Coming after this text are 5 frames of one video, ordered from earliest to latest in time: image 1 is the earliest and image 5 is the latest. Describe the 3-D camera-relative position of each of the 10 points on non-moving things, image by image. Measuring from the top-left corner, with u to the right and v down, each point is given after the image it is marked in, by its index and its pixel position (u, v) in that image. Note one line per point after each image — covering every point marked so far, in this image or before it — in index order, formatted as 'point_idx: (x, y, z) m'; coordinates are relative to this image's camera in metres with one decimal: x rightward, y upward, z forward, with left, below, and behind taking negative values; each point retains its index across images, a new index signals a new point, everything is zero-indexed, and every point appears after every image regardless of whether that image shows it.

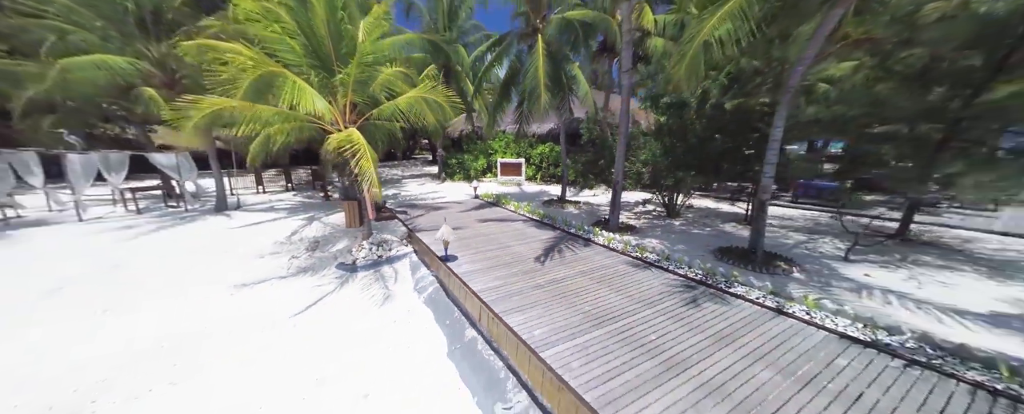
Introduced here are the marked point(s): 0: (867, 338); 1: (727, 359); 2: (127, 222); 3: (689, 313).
0: (+3.3, -1.2, +2.8) m
1: (+1.9, -1.3, +2.6) m
2: (-8.4, -0.4, +6.5) m
3: (+2.0, -1.1, +3.3) m
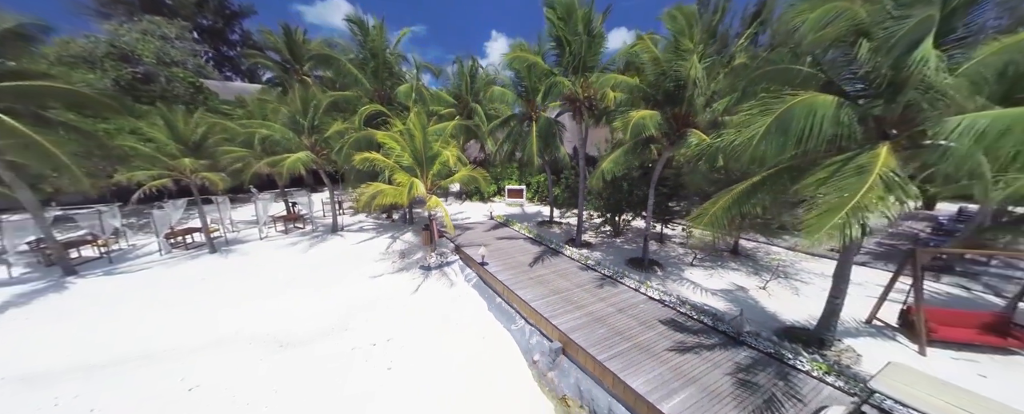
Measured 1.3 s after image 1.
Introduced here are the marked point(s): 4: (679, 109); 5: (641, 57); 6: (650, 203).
0: (+3.5, -2.1, +7.0) m
1: (+2.1, -2.2, +6.8) m
2: (-8.2, -1.2, +10.8) m
3: (+2.2, -2.1, +7.5) m
4: (+3.9, +2.3, +6.8) m
5: (+3.2, +3.6, +7.6) m
6: (+3.9, +0.1, +8.3) m
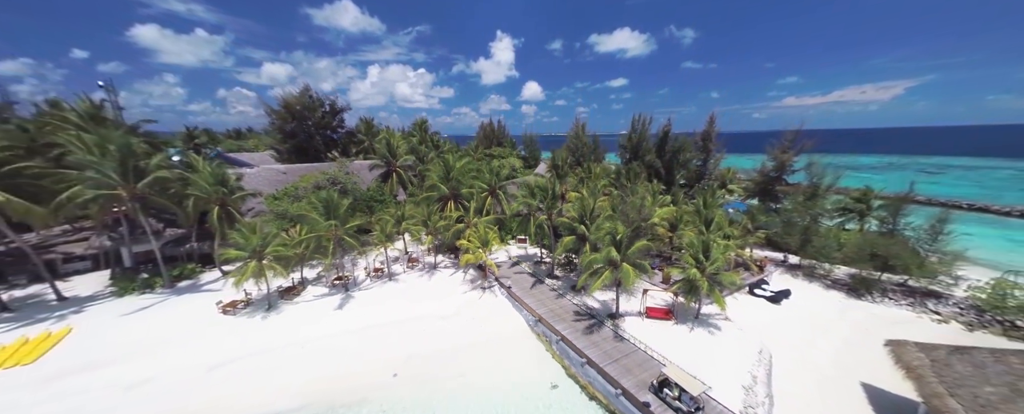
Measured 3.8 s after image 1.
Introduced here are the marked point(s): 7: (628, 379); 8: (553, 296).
0: (+4.1, -6.1, +18.8) m
1: (+2.7, -6.2, +18.7) m
2: (-7.5, -5.1, +22.8) m
3: (+2.8, -6.1, +19.3) m
4: (+4.5, -1.7, +18.6) m
5: (+3.9, -0.4, +19.4) m
6: (+4.6, -3.9, +20.2) m
7: (+5.1, -7.5, +12.8) m
8: (+2.7, -6.0, +19.6) m
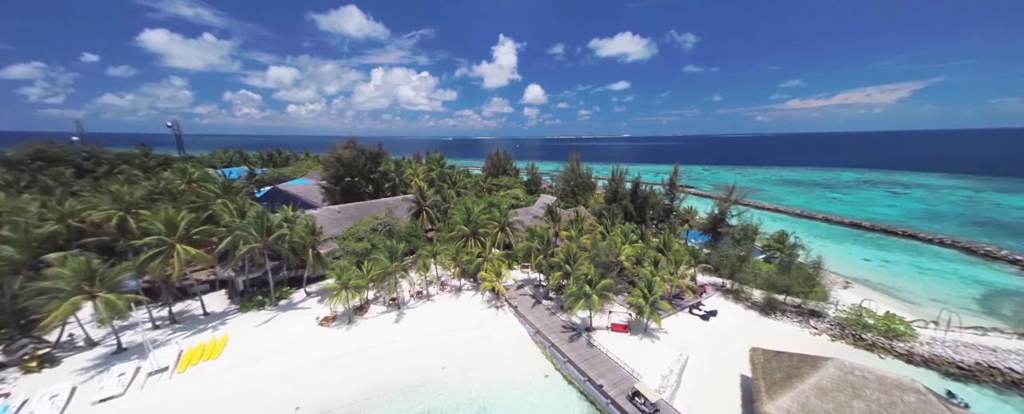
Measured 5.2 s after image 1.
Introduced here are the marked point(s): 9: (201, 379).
0: (+4.7, -10.0, +26.4) m
1: (+3.2, -10.2, +26.3) m
2: (-6.9, -9.1, +30.5) m
3: (+3.4, -10.0, +27.0) m
4: (+5.1, -5.7, +26.3) m
5: (+4.4, -4.3, +27.0) m
6: (+5.2, -7.8, +27.8) m
7: (+5.6, -11.4, +20.4) m
8: (+3.3, -9.9, +27.2) m
9: (-20.8, -11.6, +19.6) m
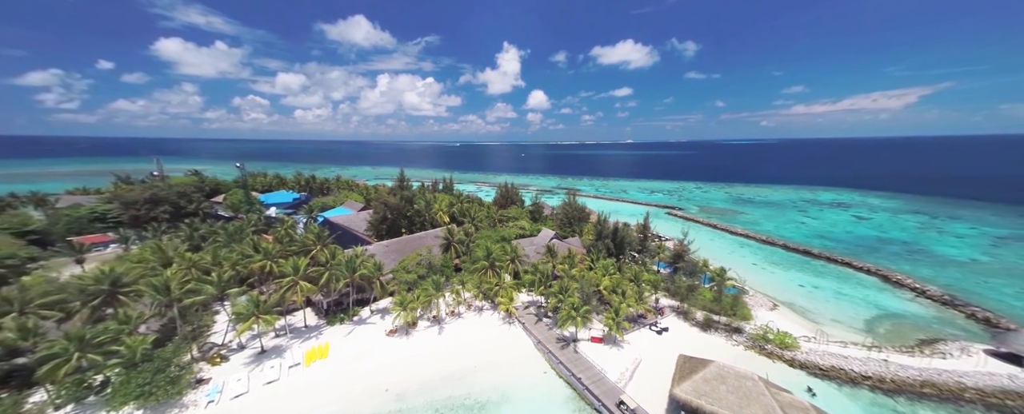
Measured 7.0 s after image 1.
0: (+5.8, -15.7, +36.9) m
1: (+4.4, -15.9, +36.8) m
2: (-5.7, -14.8, +41.1) m
3: (+4.5, -15.7, +37.5) m
4: (+6.3, -11.4, +36.8) m
5: (+5.6, -10.0, +37.6) m
6: (+6.3, -13.5, +38.3) m
7: (+6.6, -17.0, +30.8) m
8: (+4.4, -15.6, +37.7) m
9: (-19.8, -17.1, +30.3) m
